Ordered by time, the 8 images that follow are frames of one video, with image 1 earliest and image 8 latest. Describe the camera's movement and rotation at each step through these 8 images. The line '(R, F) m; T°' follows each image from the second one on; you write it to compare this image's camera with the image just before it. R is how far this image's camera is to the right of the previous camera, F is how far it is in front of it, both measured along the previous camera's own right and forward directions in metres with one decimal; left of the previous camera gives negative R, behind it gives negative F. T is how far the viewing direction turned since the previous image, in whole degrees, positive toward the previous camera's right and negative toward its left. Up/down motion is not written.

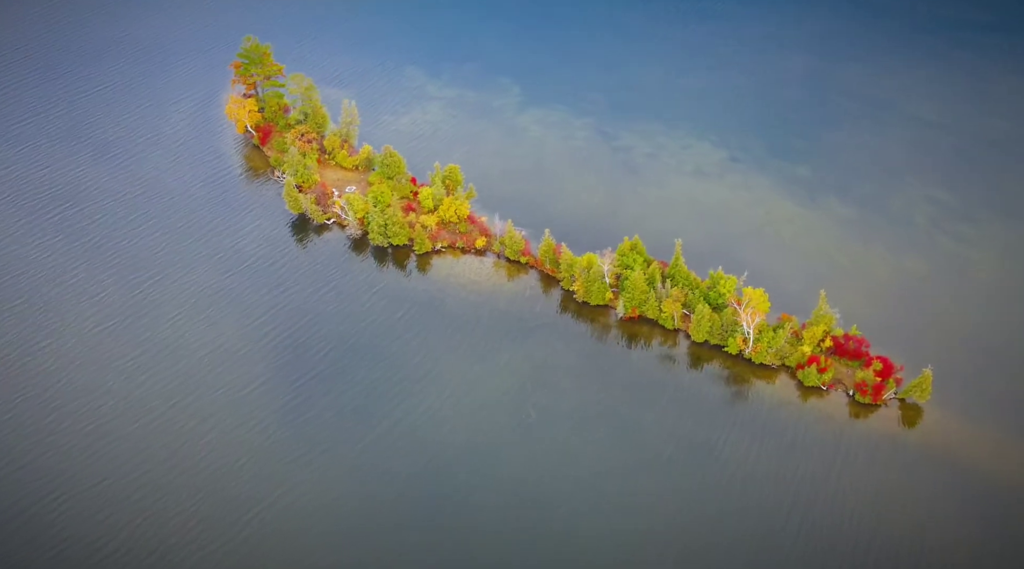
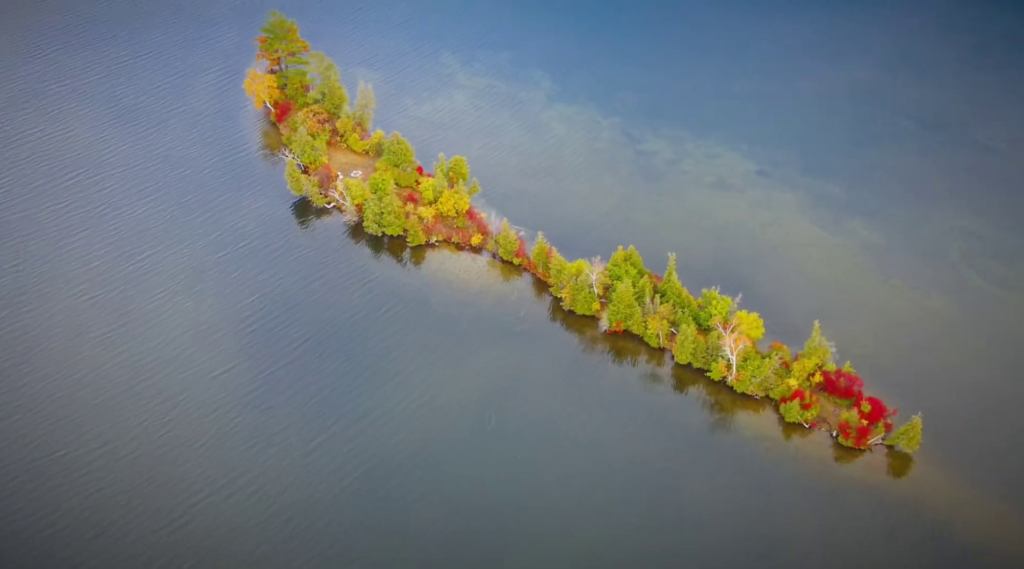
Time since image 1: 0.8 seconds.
(+18.3, +3.7) m; -6°
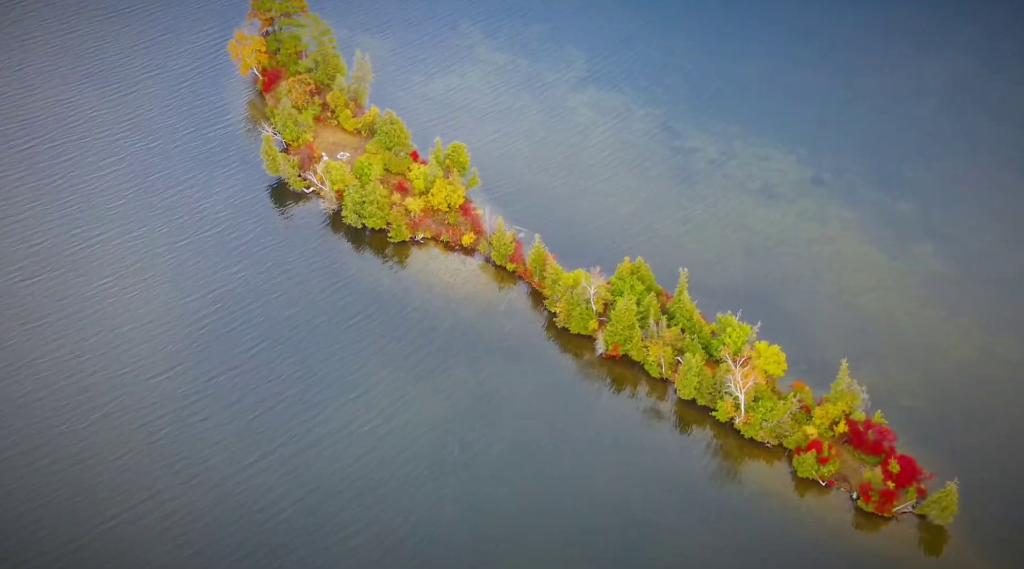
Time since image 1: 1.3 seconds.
(+11.5, +18.1) m; -4°
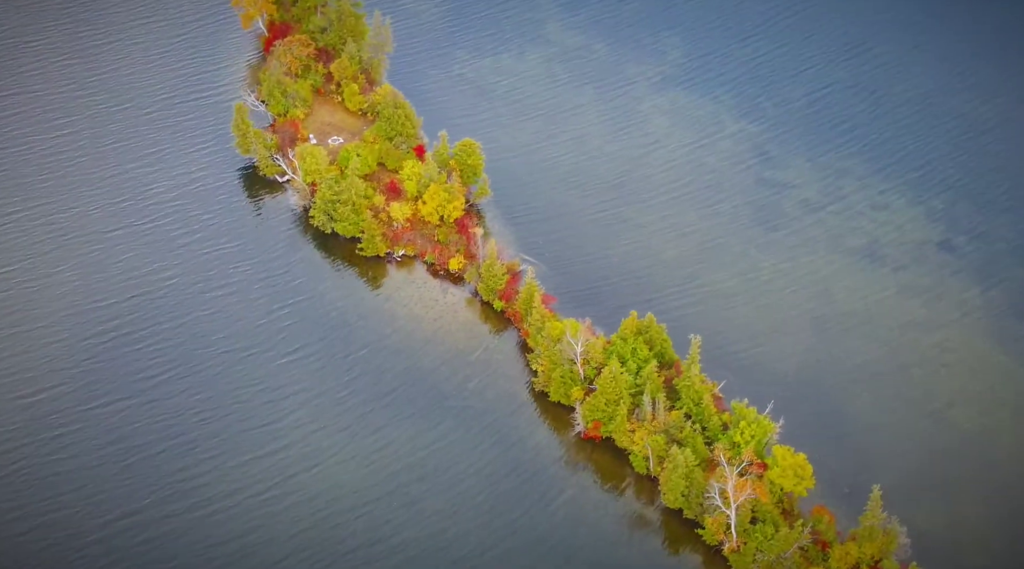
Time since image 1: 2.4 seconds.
(+17.7, +25.0) m; -8°
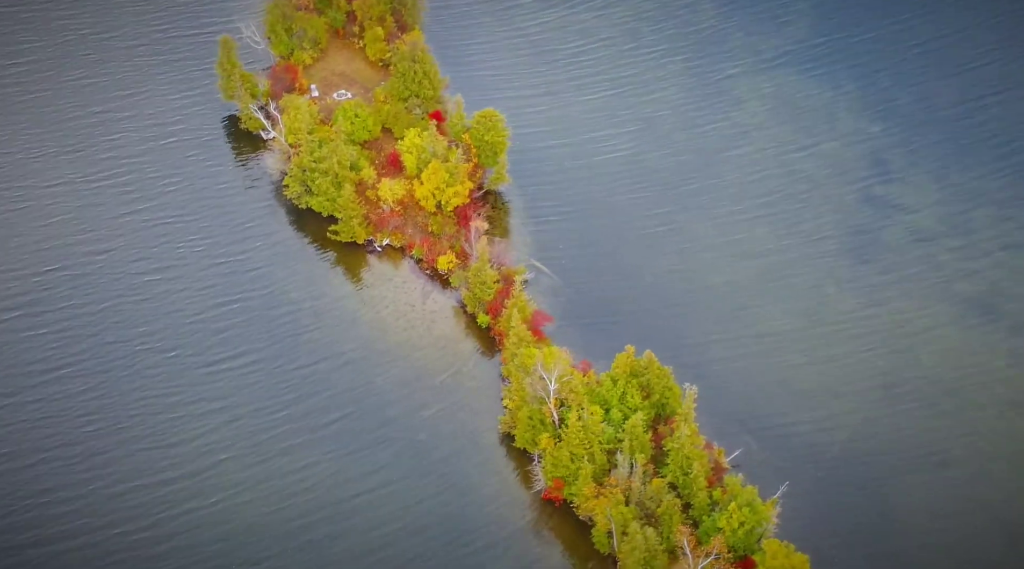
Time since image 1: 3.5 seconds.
(+12.5, +22.5) m; -8°
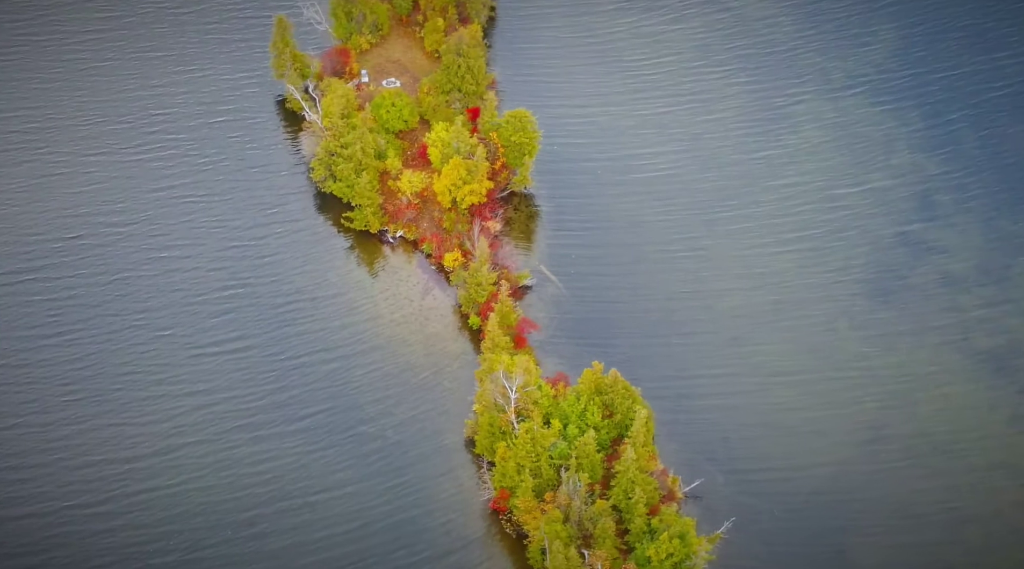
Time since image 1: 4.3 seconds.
(+10.7, +1.8) m; -7°
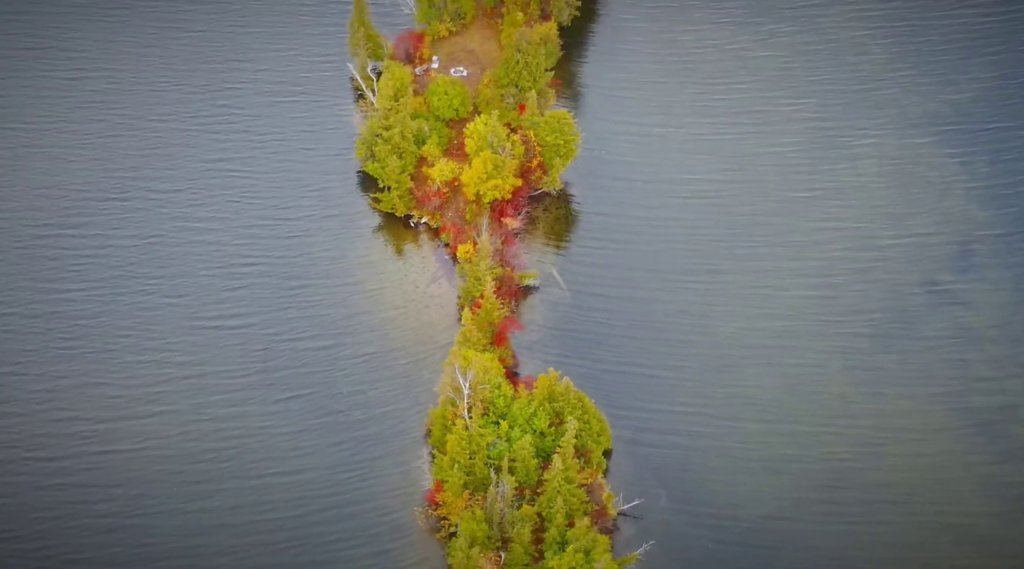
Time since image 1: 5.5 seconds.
(+13.0, +0.4) m; -9°
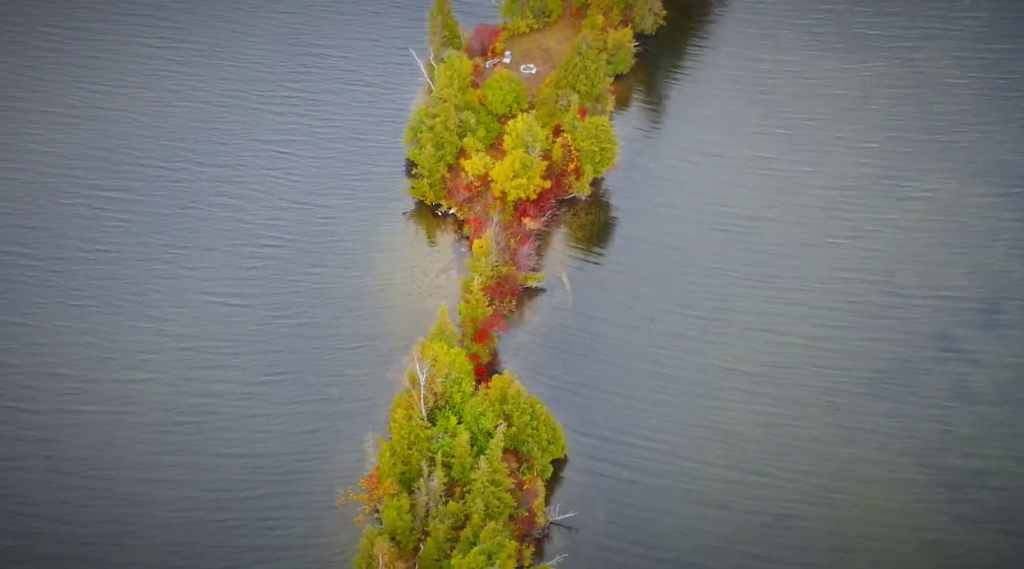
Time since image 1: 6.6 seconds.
(+13.5, +0.7) m; -9°
